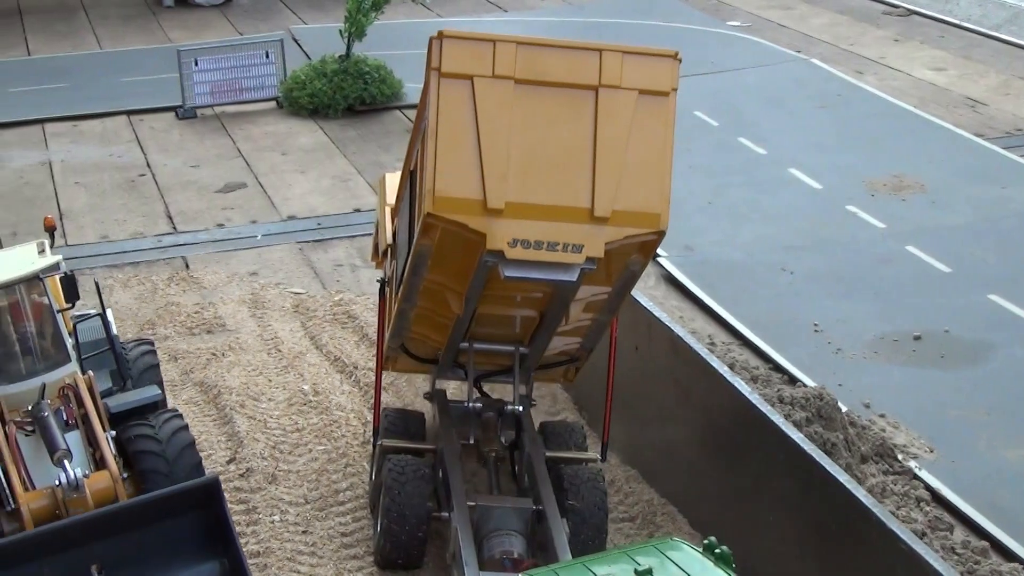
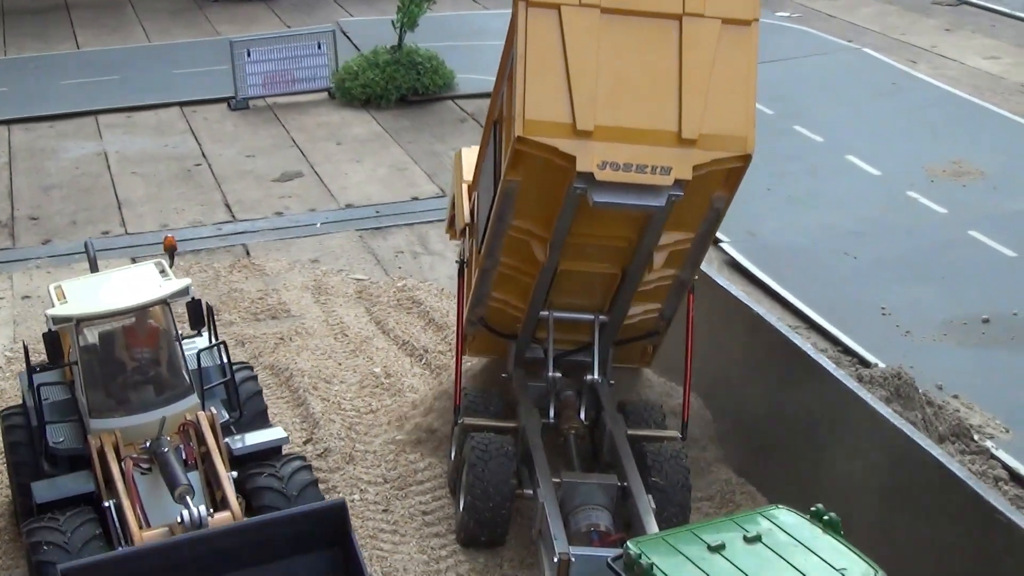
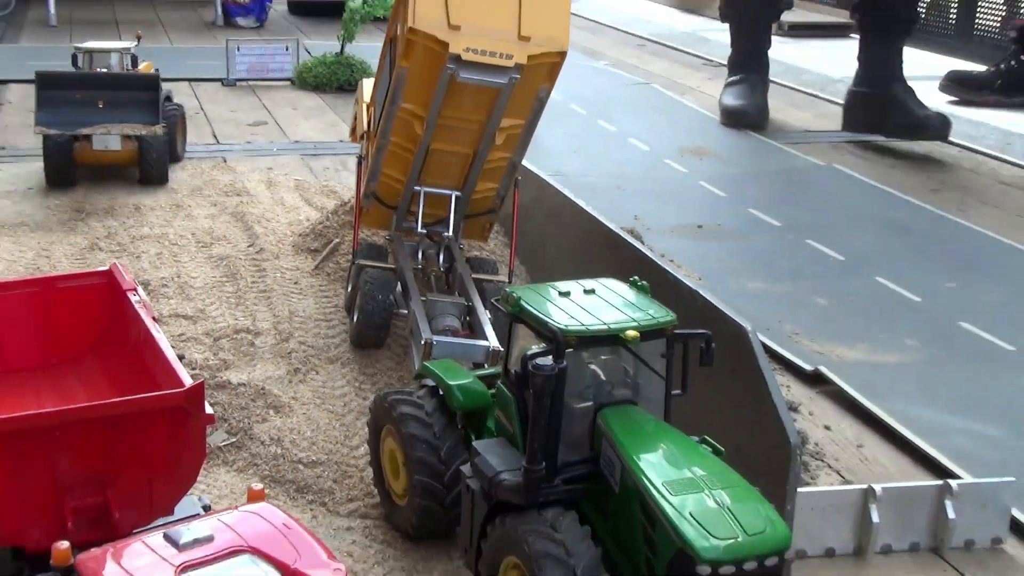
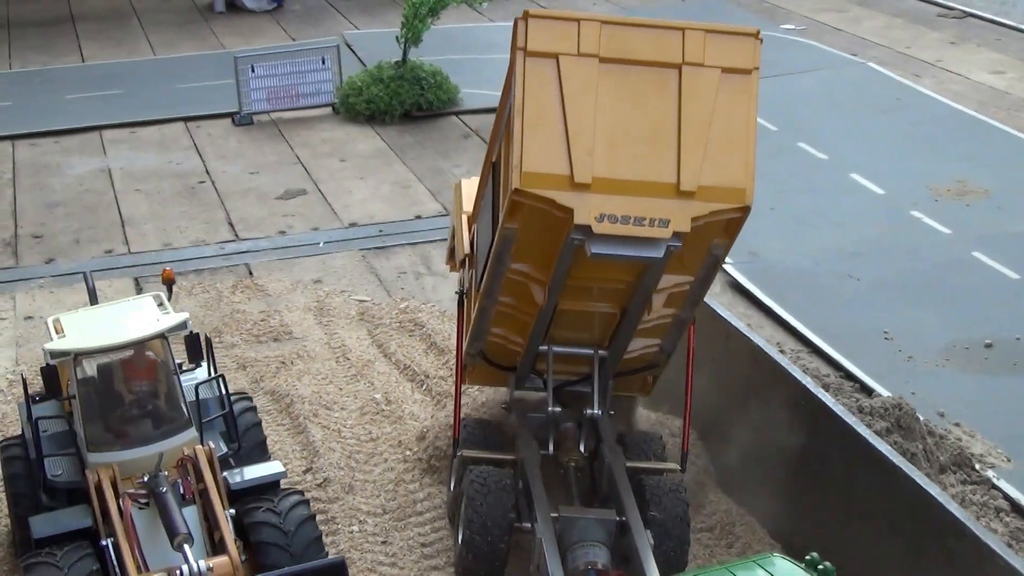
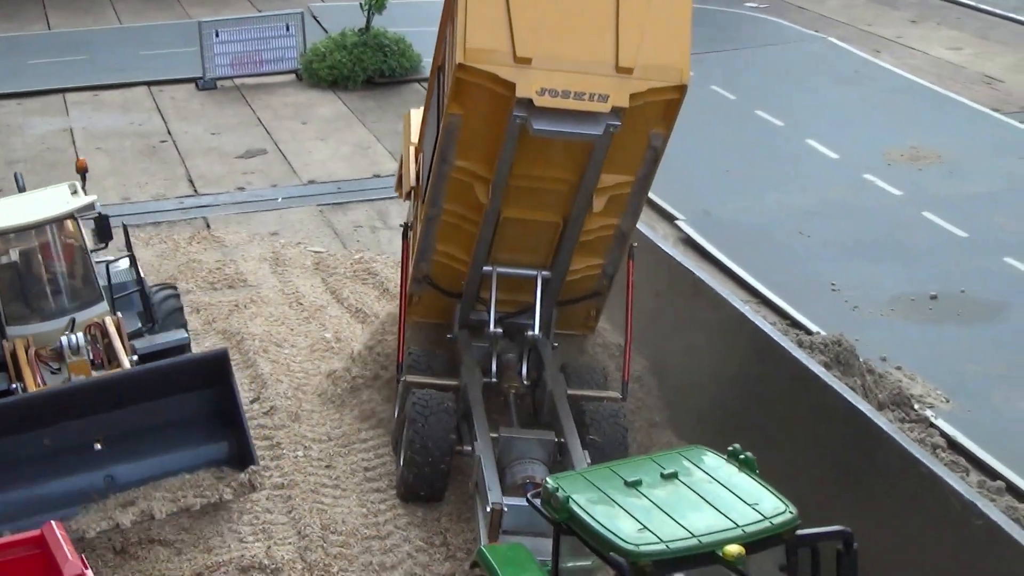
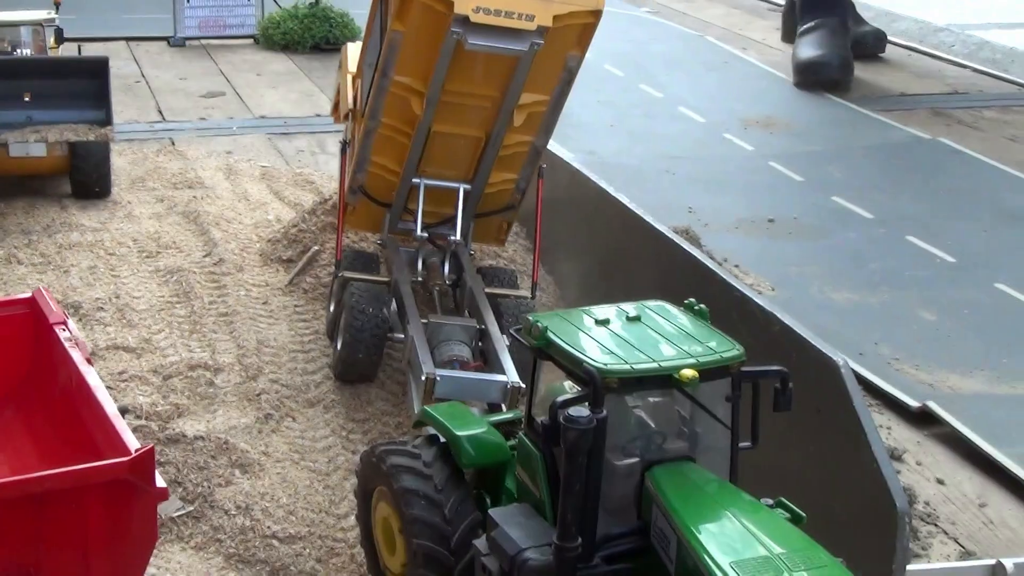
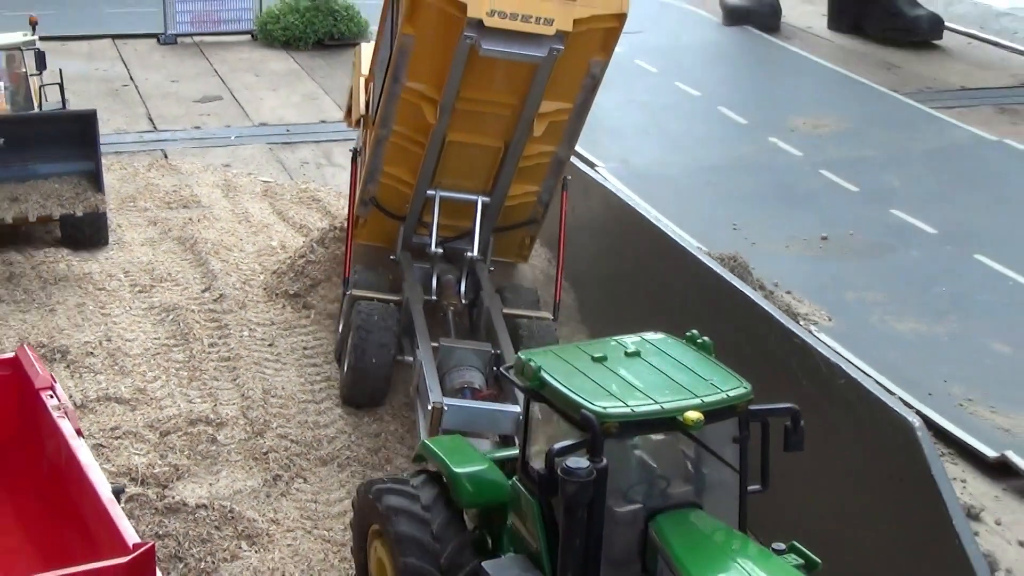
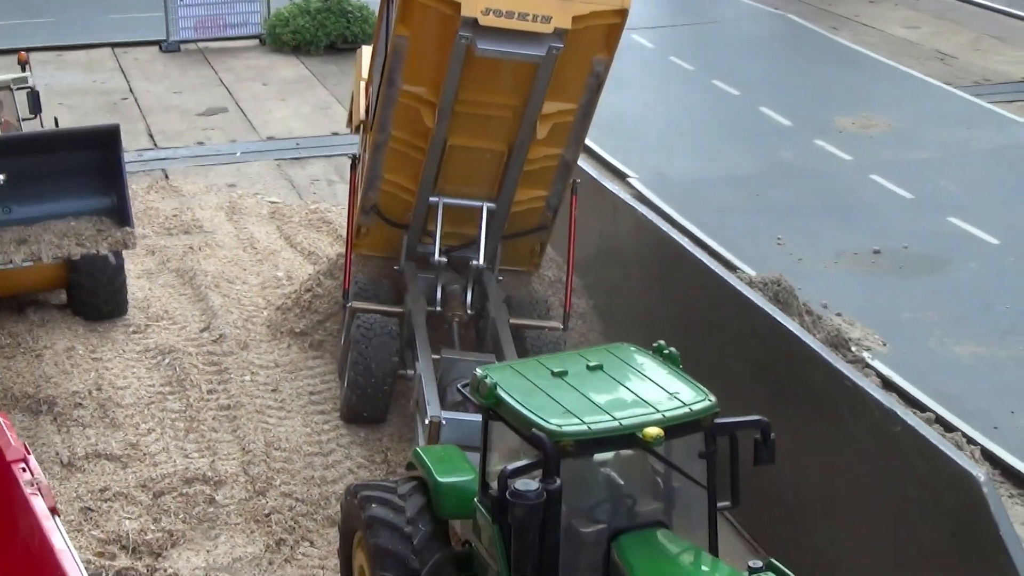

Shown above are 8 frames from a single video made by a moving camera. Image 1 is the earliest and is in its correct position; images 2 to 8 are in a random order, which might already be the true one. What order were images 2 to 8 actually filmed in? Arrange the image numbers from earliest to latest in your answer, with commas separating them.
4, 2, 5, 8, 7, 6, 3
